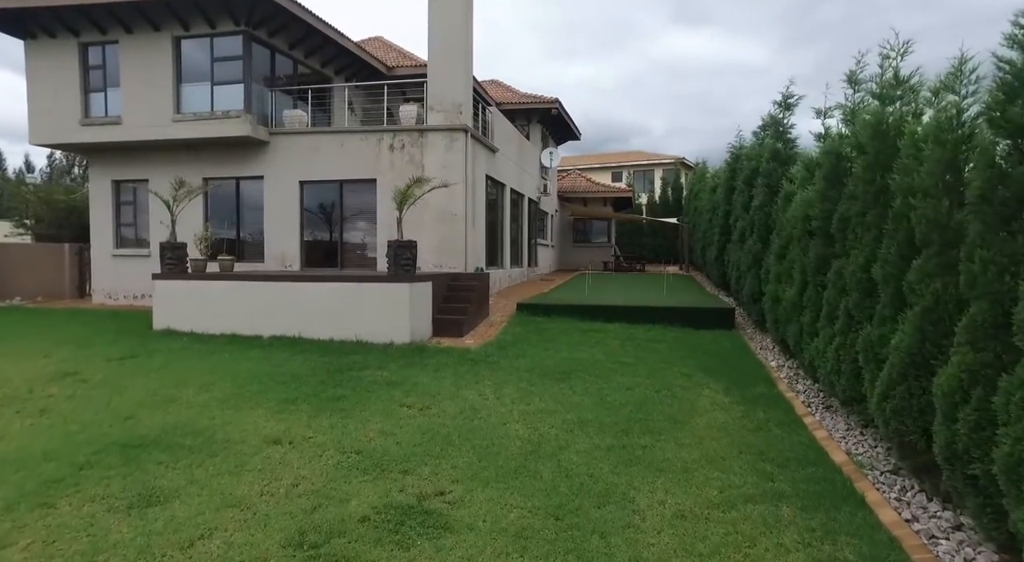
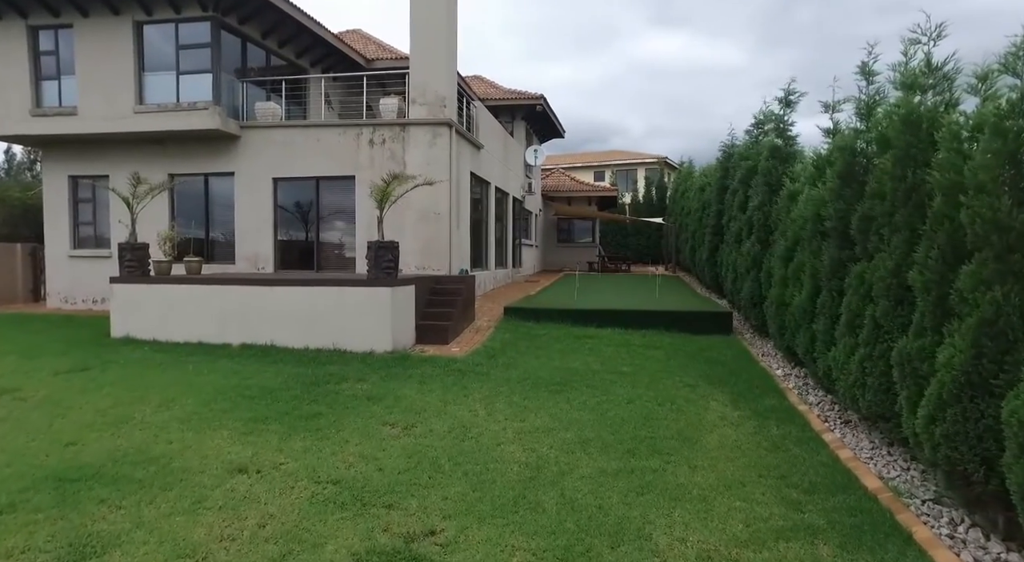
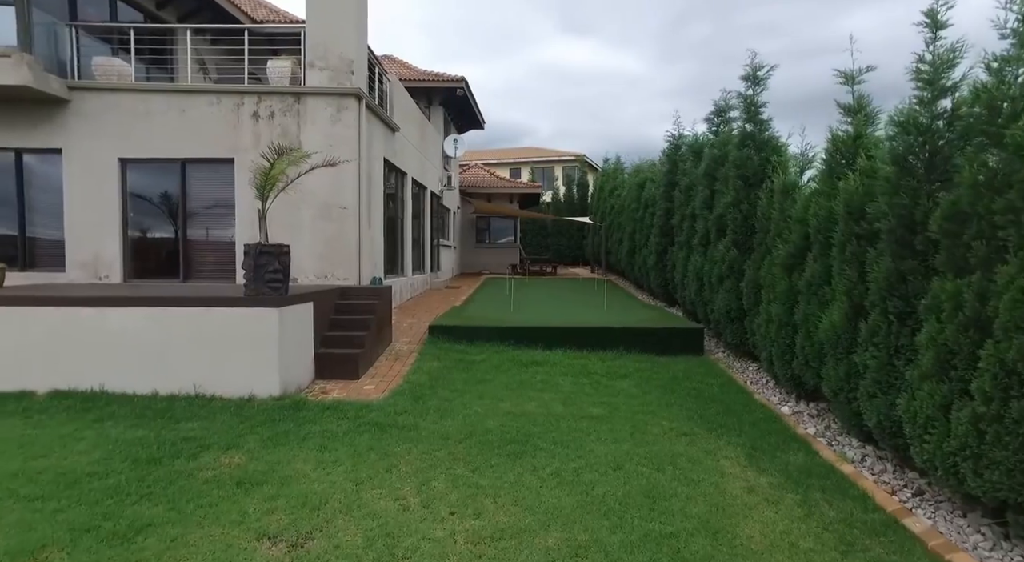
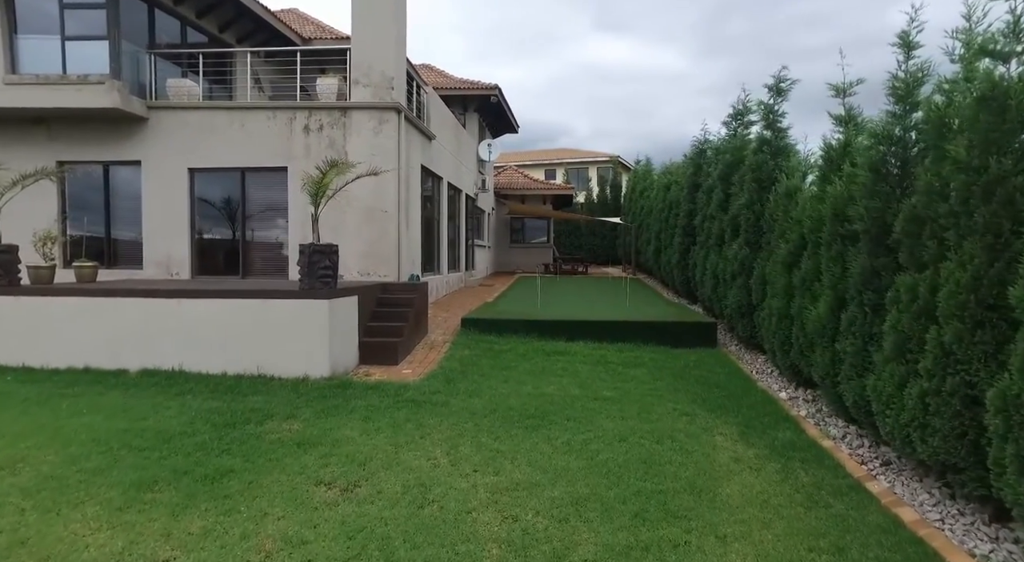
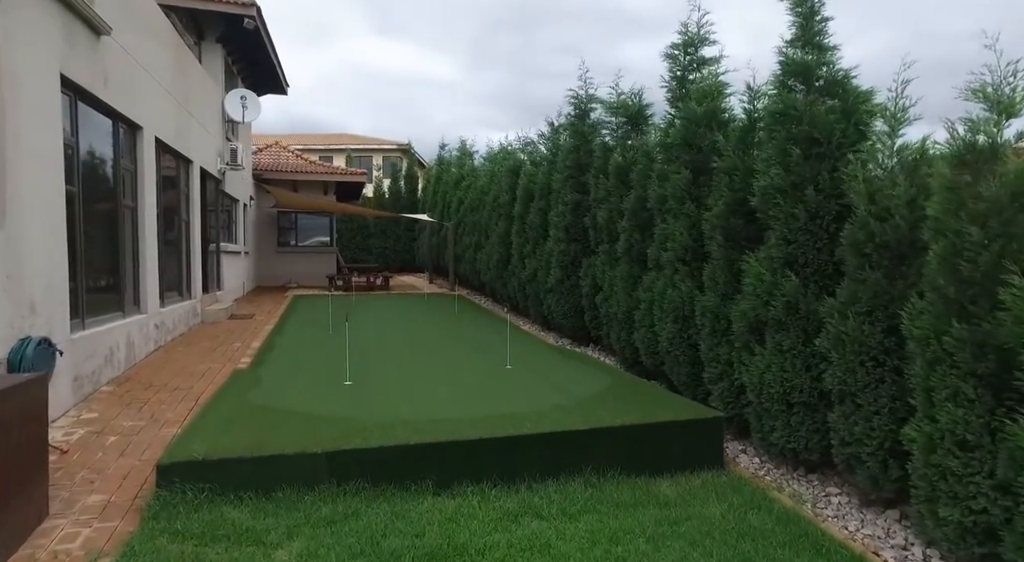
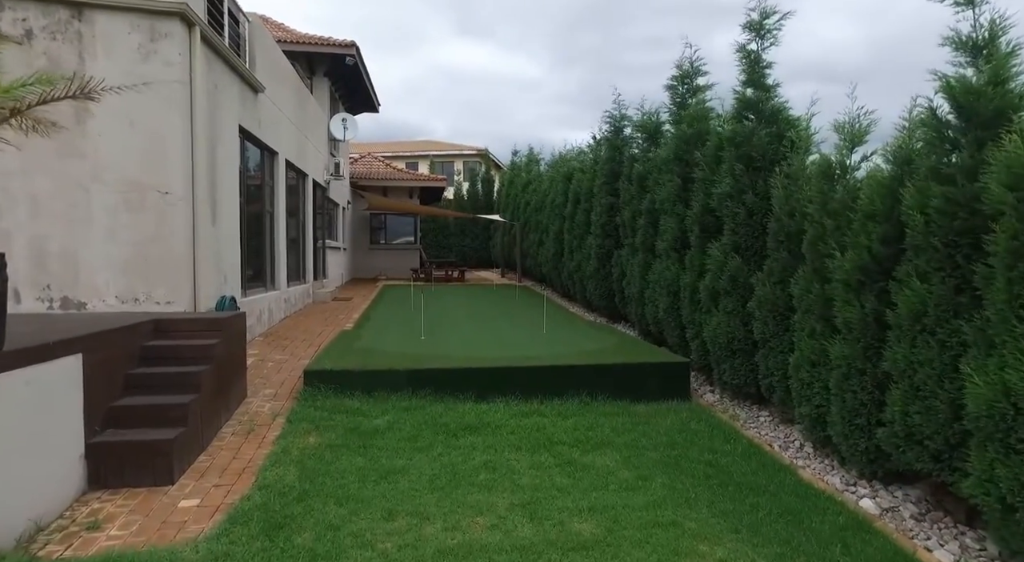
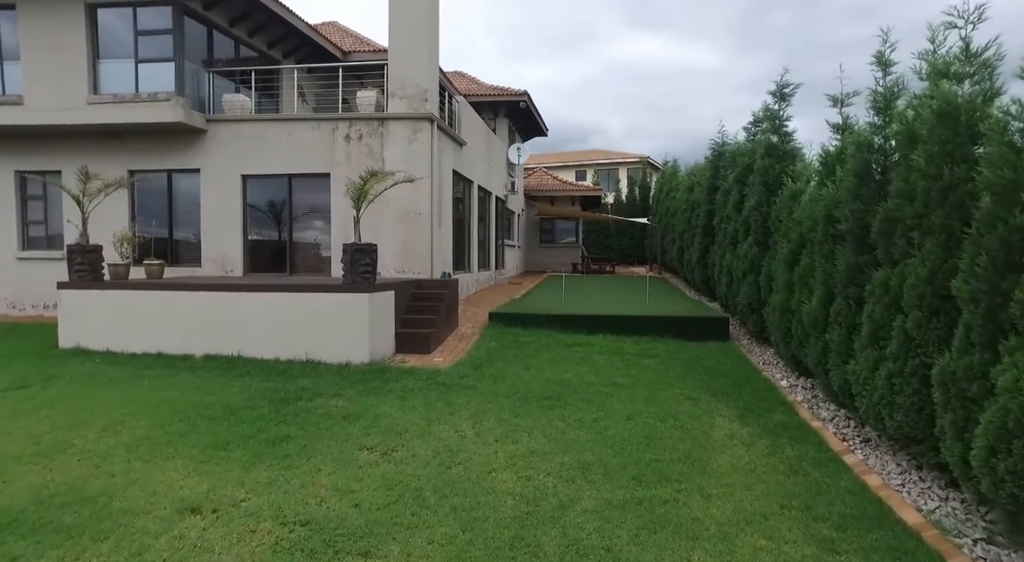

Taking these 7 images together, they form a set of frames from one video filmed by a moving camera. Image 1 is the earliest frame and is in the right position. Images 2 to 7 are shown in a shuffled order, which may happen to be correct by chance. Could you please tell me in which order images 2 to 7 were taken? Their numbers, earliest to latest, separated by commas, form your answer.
2, 7, 4, 3, 6, 5
